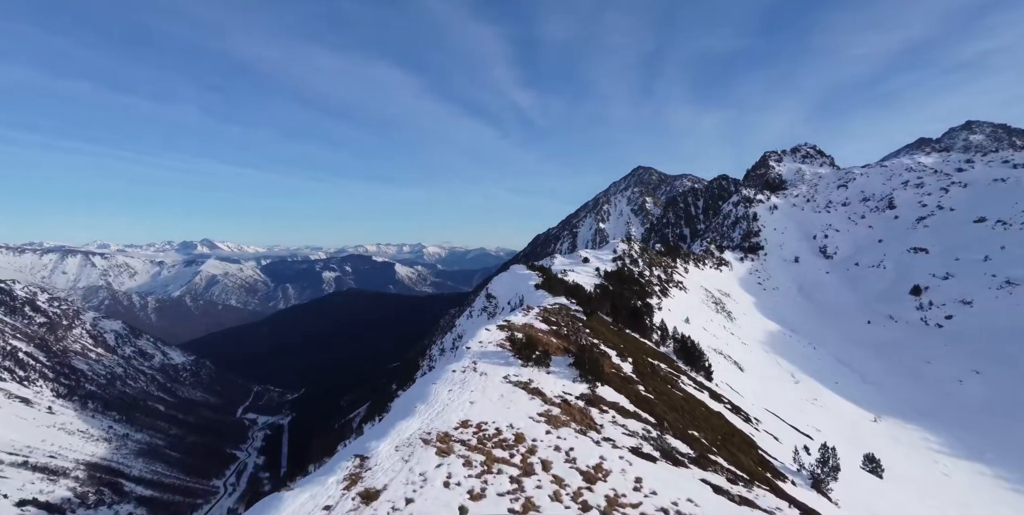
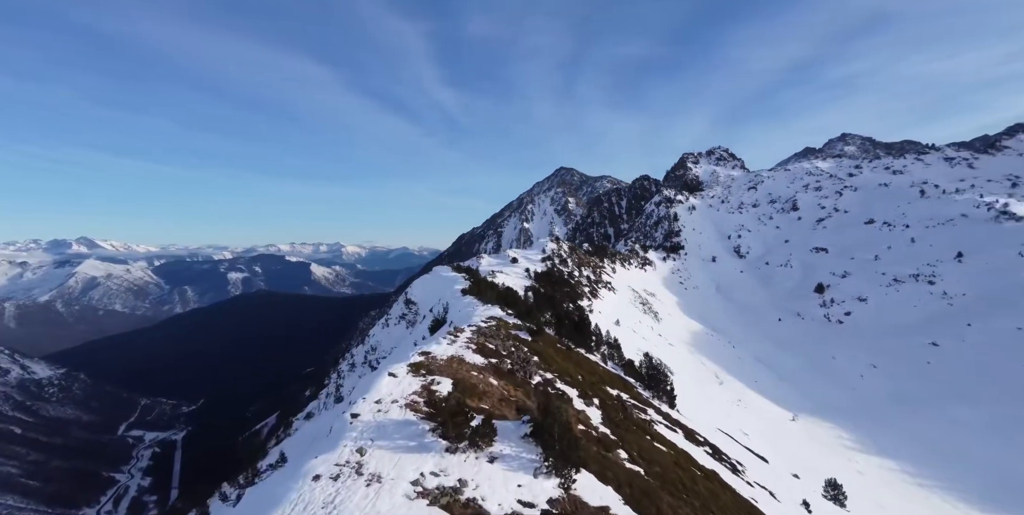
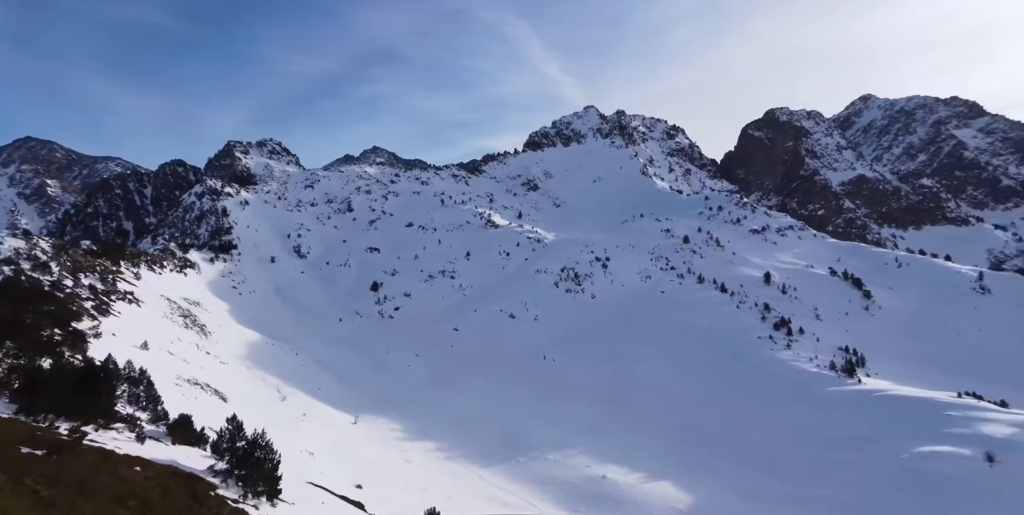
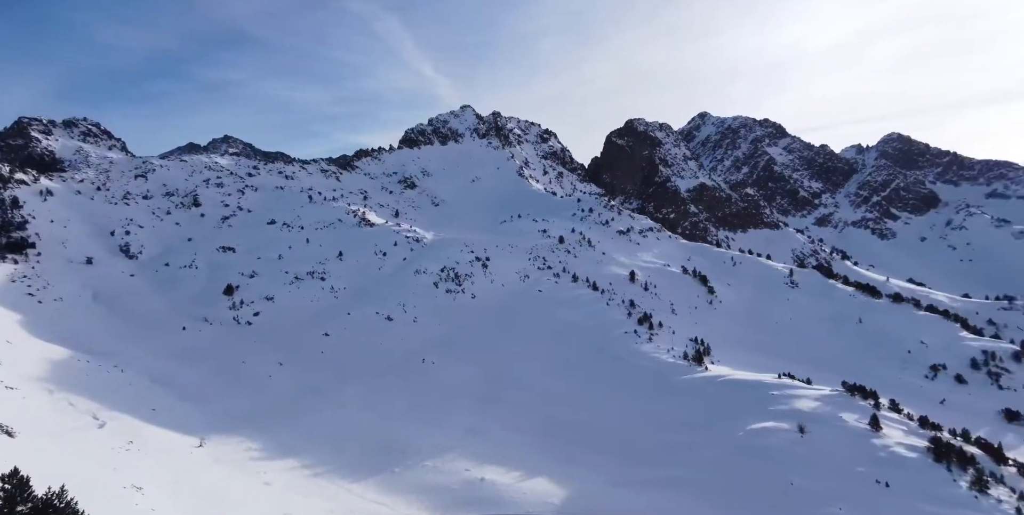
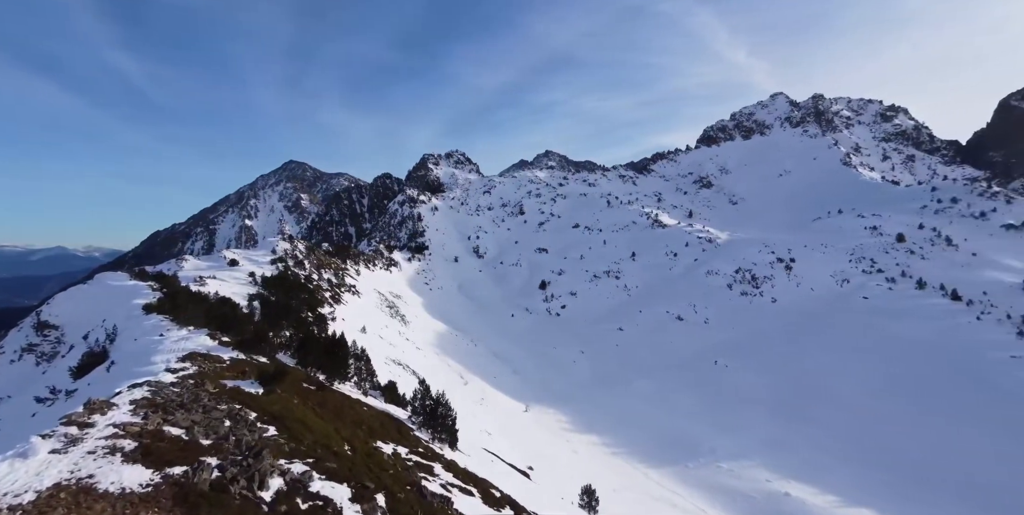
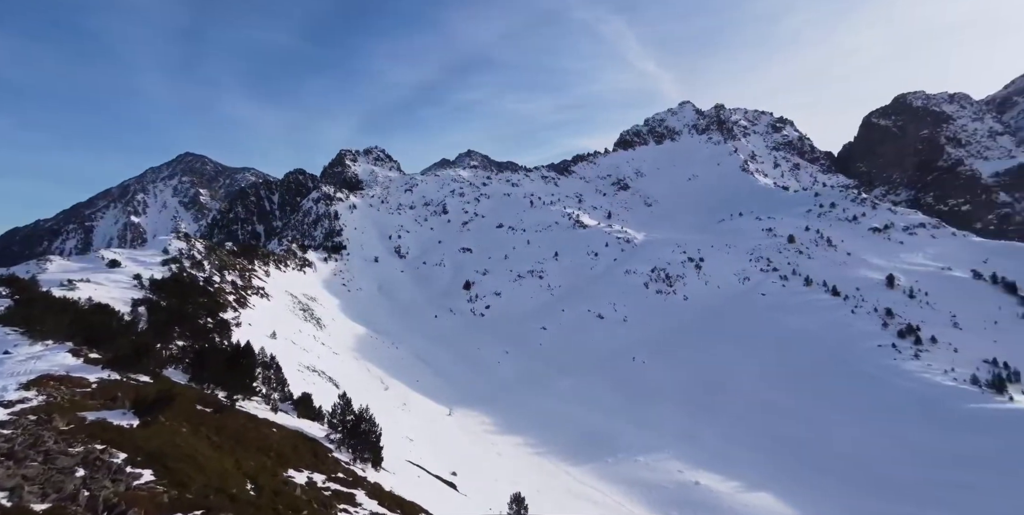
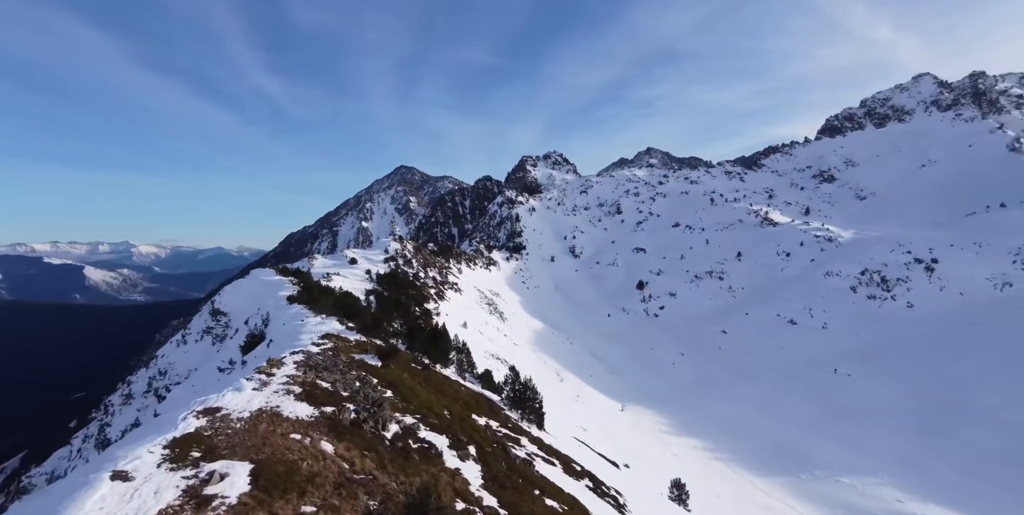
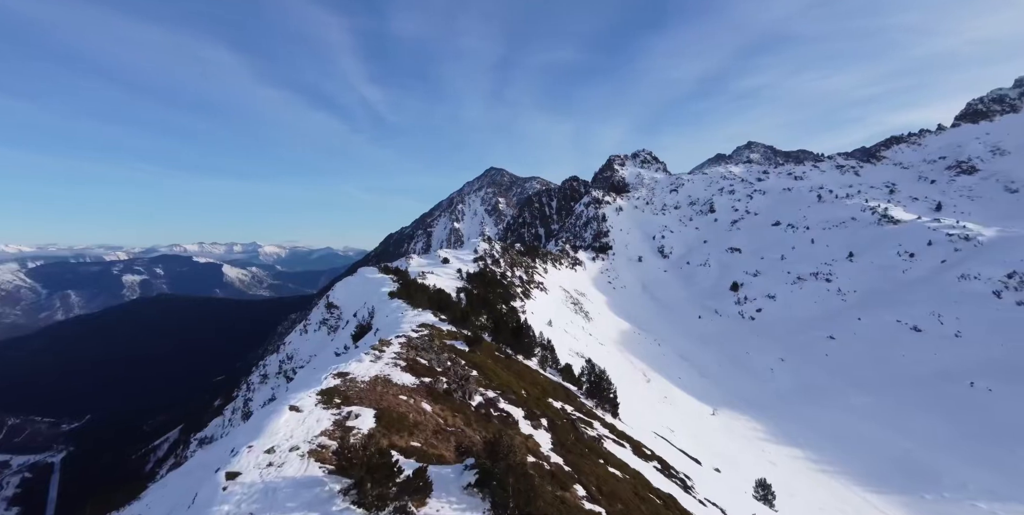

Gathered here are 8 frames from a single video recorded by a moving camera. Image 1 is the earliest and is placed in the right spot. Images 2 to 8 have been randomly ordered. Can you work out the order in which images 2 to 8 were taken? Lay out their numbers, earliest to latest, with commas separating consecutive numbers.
2, 8, 7, 5, 6, 3, 4
